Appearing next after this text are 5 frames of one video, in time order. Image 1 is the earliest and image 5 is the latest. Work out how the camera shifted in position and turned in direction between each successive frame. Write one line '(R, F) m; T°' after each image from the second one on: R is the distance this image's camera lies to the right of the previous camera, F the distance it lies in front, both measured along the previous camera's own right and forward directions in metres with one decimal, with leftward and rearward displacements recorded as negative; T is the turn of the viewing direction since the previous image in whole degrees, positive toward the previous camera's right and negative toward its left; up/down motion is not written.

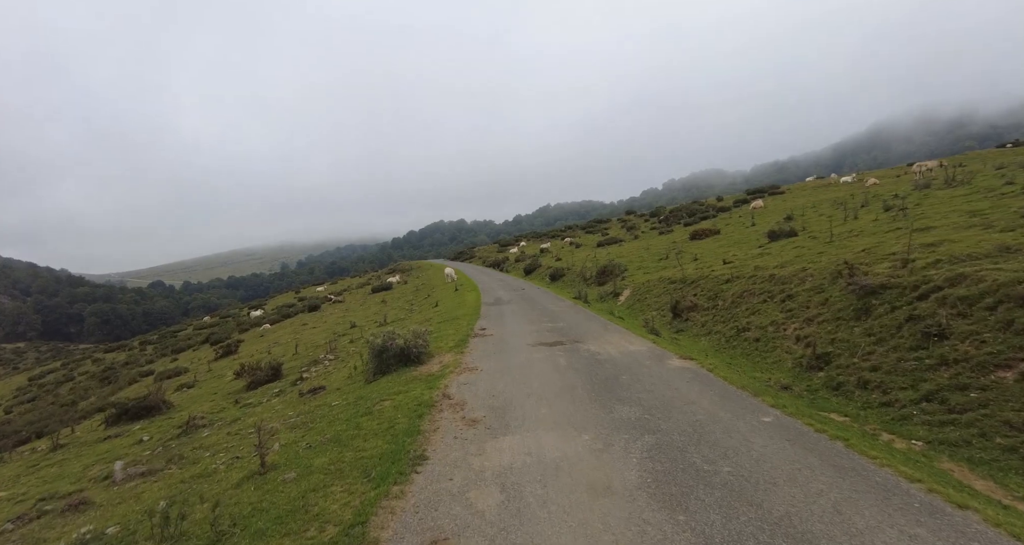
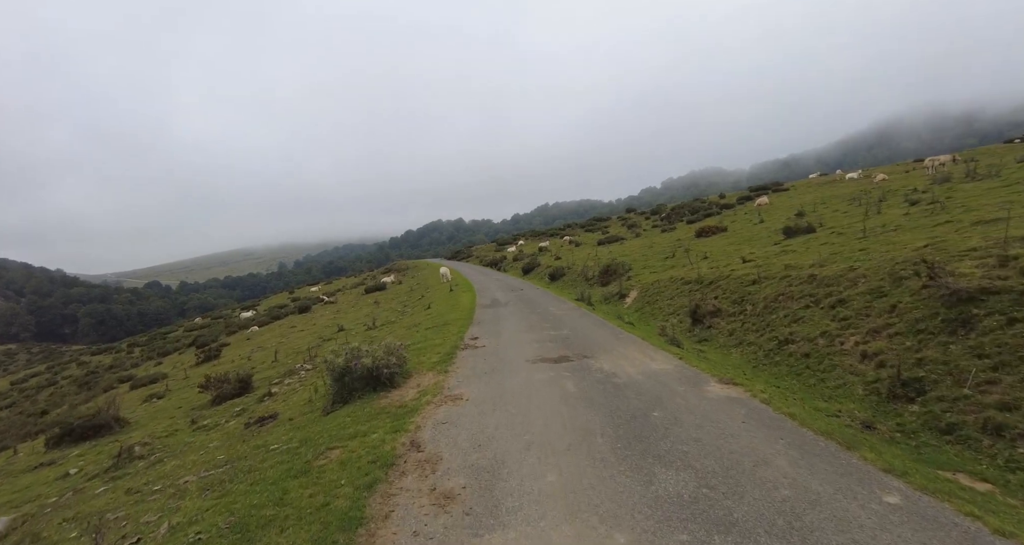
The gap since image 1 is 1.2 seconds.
(+0.1, +2.5) m; 0°
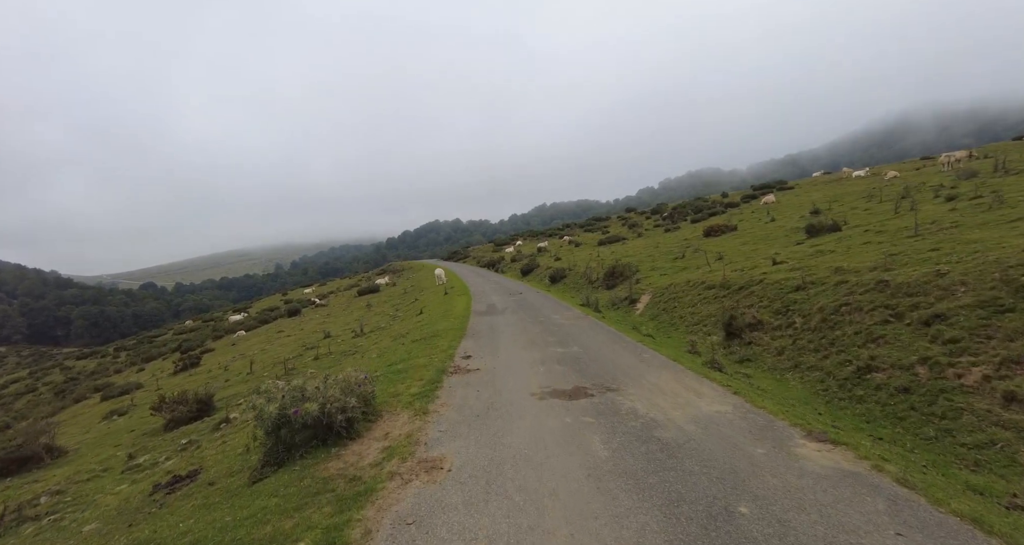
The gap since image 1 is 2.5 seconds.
(-0.1, +2.8) m; 0°
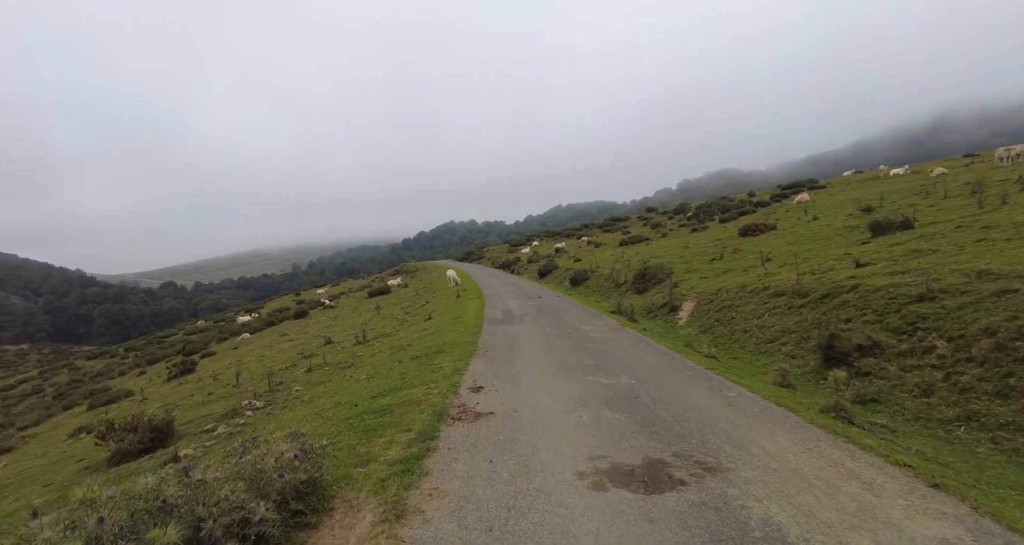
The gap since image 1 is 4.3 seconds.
(-0.3, +3.7) m; -2°
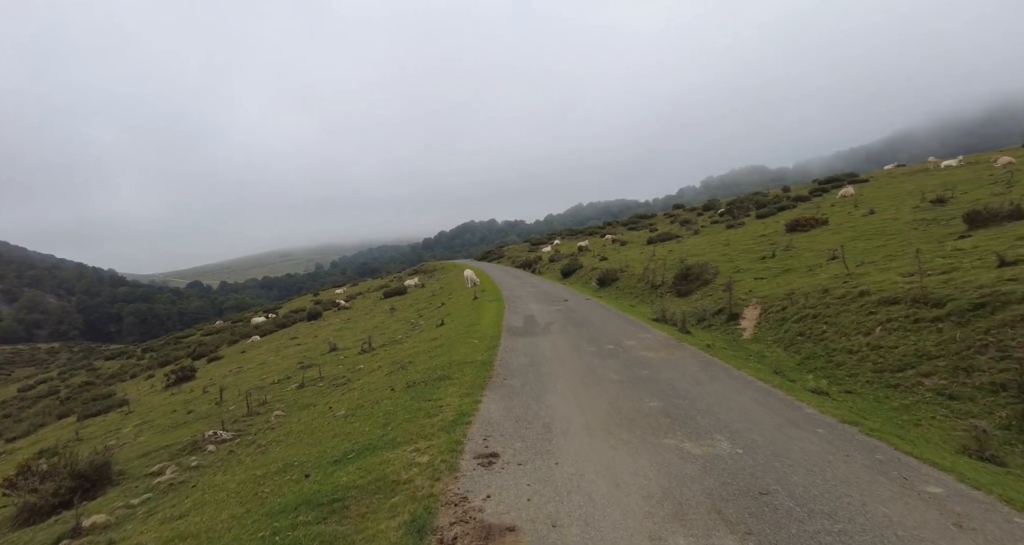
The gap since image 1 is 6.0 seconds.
(-0.2, +3.9) m; -2°
